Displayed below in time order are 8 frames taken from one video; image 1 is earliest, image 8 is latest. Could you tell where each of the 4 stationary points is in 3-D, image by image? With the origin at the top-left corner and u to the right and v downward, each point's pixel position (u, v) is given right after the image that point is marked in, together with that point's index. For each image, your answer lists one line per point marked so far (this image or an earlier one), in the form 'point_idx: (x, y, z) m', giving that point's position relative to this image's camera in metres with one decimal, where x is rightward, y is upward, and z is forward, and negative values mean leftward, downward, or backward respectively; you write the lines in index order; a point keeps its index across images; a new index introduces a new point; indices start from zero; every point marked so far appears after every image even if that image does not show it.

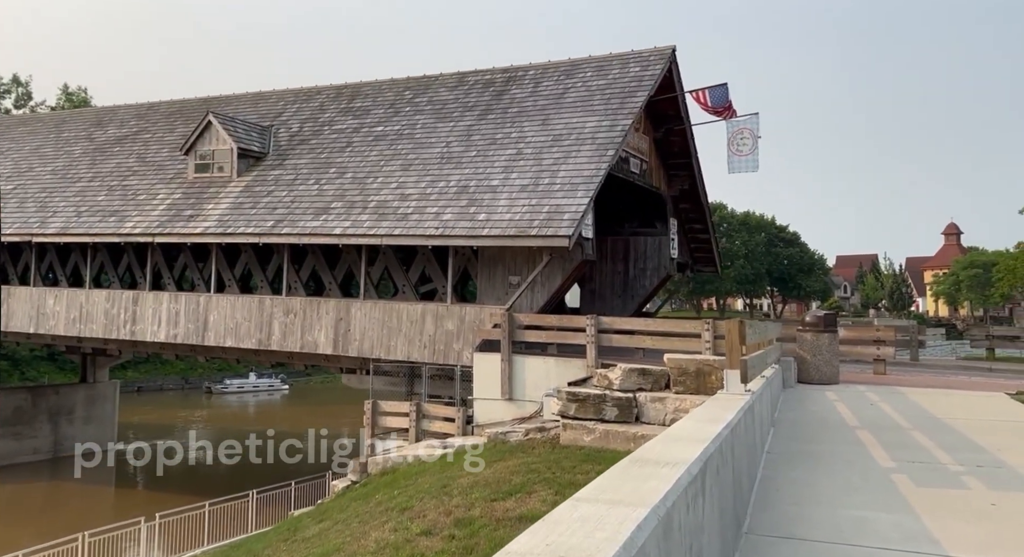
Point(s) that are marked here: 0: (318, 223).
0: (-3.5, +1.0, +15.9) m
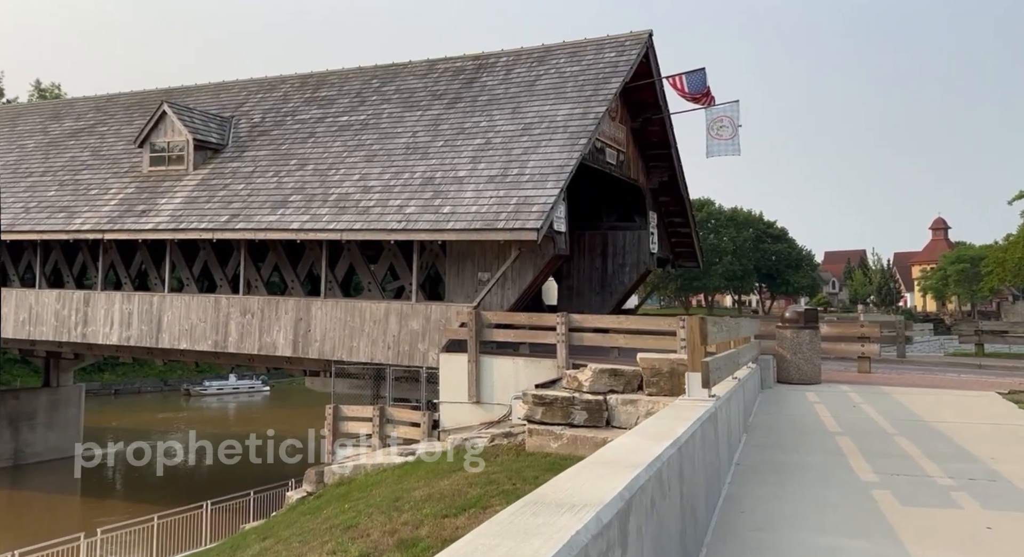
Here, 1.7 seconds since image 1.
0: (-4.1, +1.1, +15.1) m
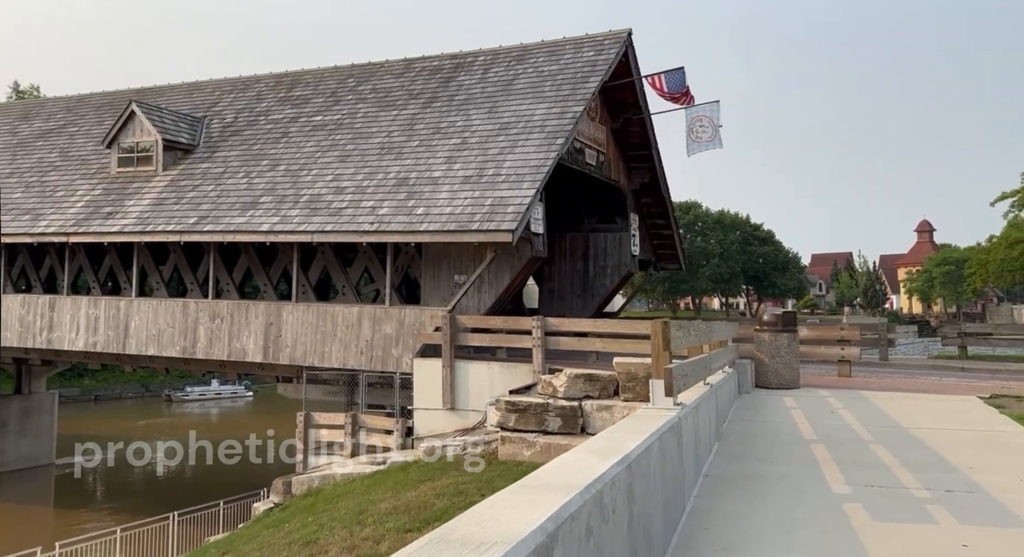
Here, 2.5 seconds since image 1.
0: (-4.5, +1.0, +14.7) m
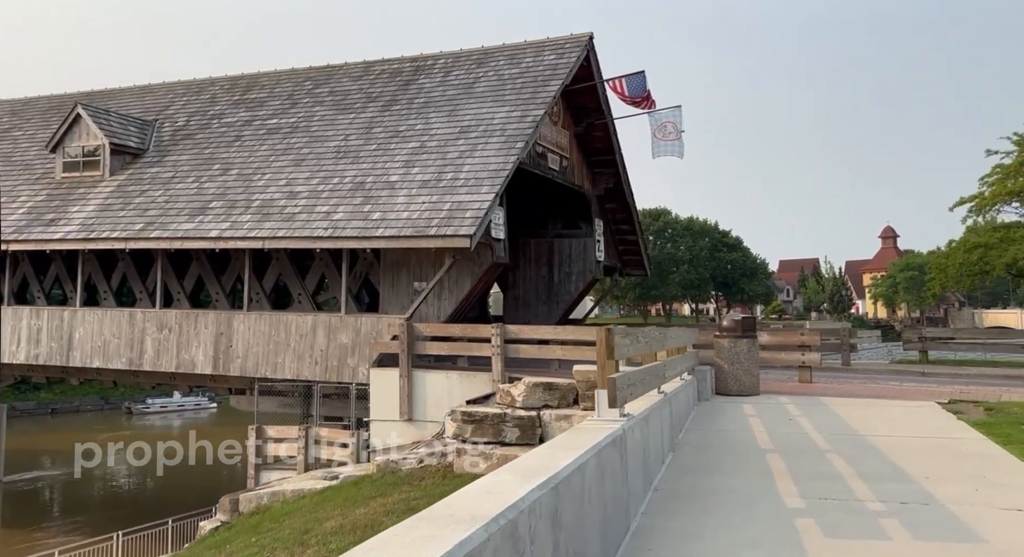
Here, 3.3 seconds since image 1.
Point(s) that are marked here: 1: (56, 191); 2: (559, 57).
0: (-5.2, +0.9, +14.2) m
1: (-8.7, +1.7, +16.8) m
2: (+0.8, +3.9, +15.4) m
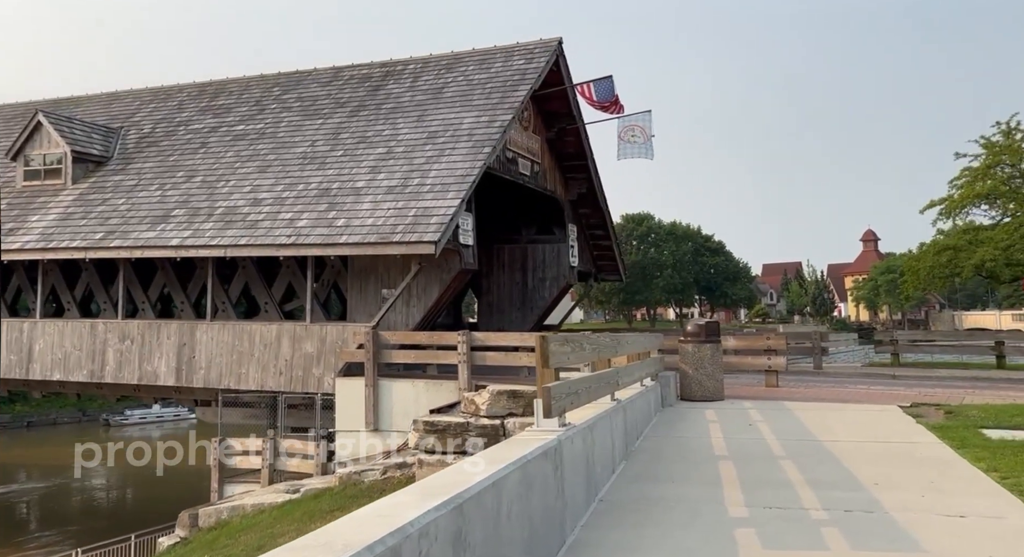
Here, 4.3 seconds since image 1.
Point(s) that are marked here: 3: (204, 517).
0: (-5.8, +0.7, +14.0) m
1: (-9.3, +1.5, +16.5) m
2: (+0.3, +3.8, +15.3) m
3: (-4.1, -3.1, +11.6) m
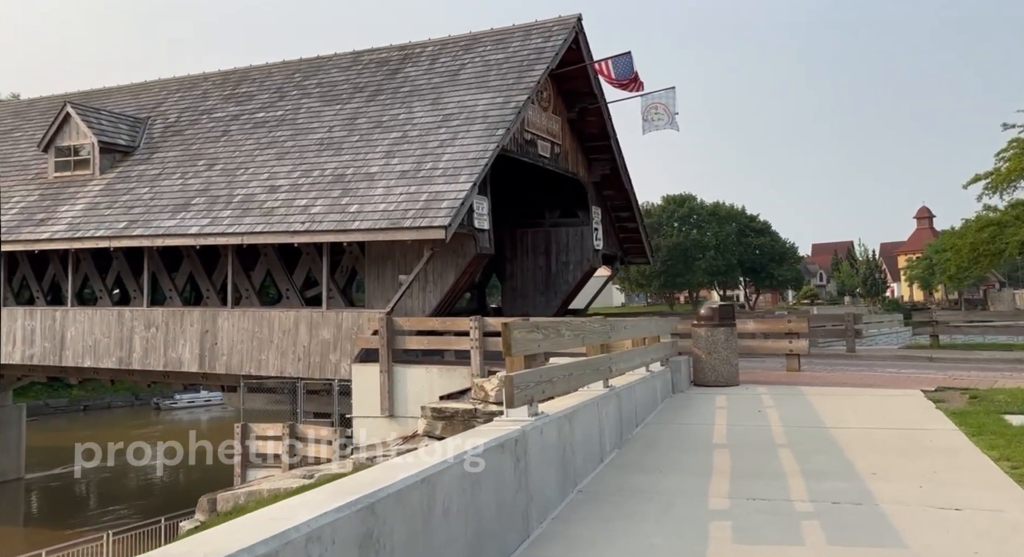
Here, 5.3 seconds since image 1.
0: (-5.5, +0.9, +14.1) m
1: (-8.9, +1.7, +16.8) m
2: (+0.6, +4.1, +15.0) m
3: (-3.9, -3.0, +11.7) m
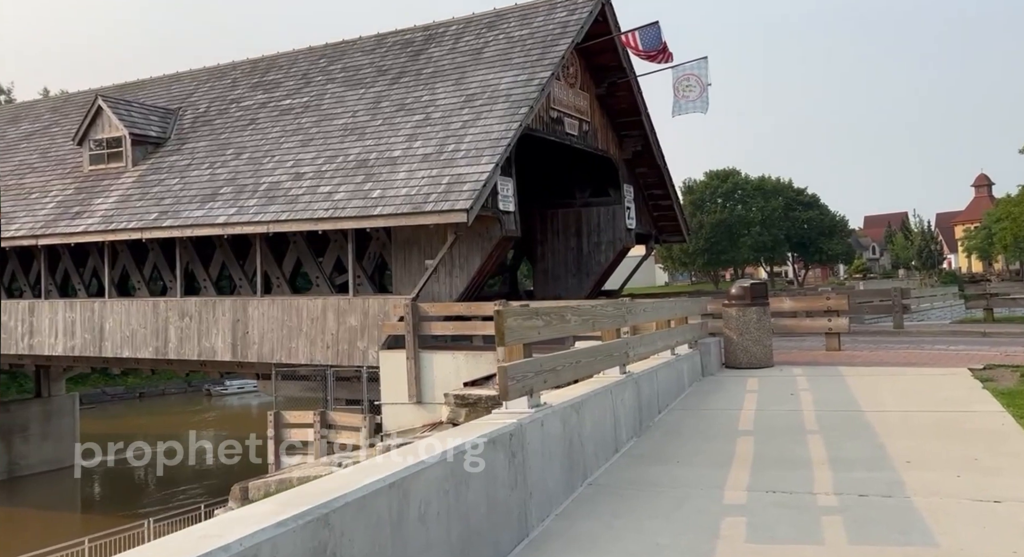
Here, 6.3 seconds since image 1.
0: (-5.0, +1.1, +14.1) m
1: (-8.3, +1.8, +16.9) m
2: (+1.0, +4.4, +14.6) m
3: (-3.4, -2.8, +11.7) m
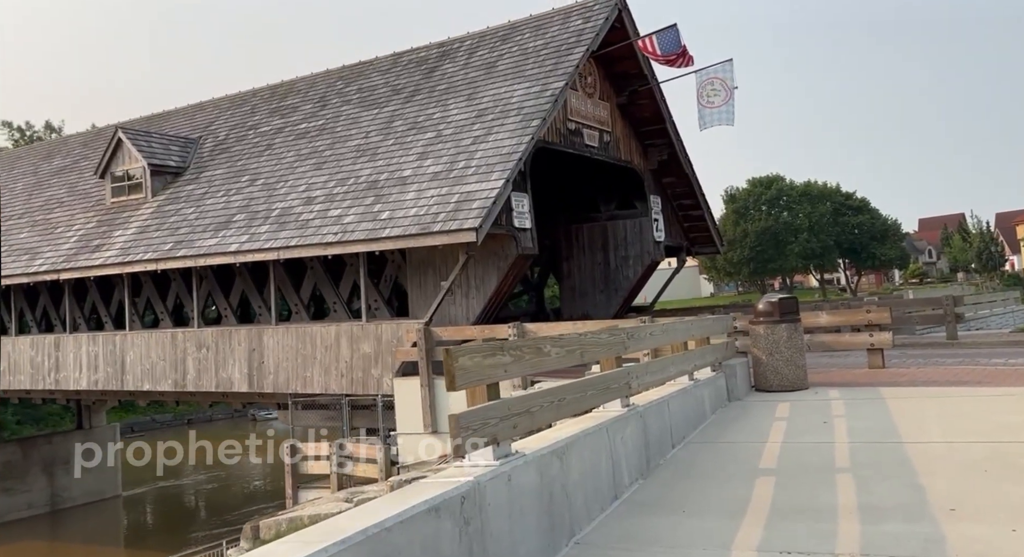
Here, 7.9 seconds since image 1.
0: (-4.7, +0.6, +13.8) m
1: (-7.8, +1.2, +16.8) m
2: (+1.2, +4.1, +14.0) m
3: (-3.2, -3.2, +11.2) m
